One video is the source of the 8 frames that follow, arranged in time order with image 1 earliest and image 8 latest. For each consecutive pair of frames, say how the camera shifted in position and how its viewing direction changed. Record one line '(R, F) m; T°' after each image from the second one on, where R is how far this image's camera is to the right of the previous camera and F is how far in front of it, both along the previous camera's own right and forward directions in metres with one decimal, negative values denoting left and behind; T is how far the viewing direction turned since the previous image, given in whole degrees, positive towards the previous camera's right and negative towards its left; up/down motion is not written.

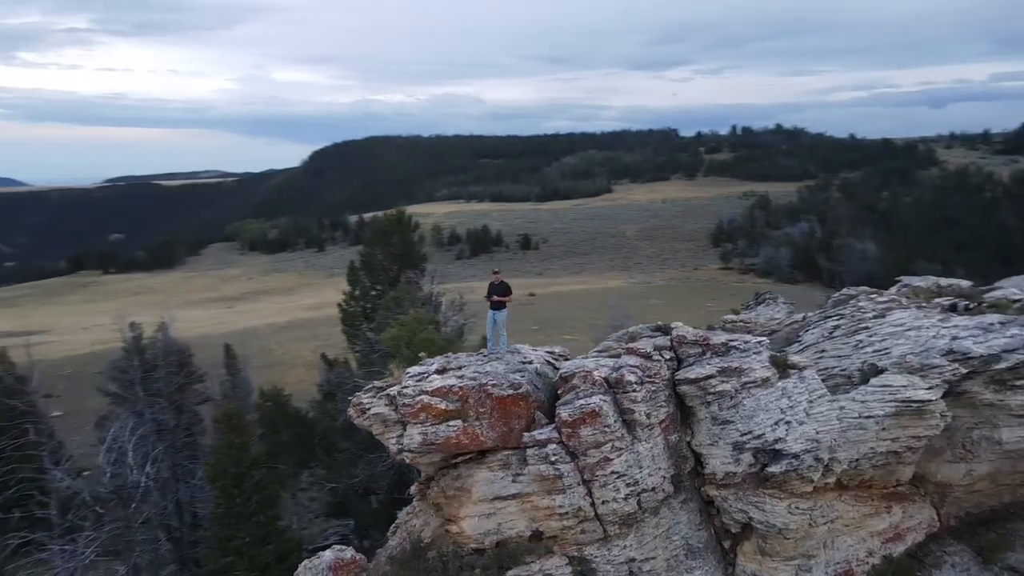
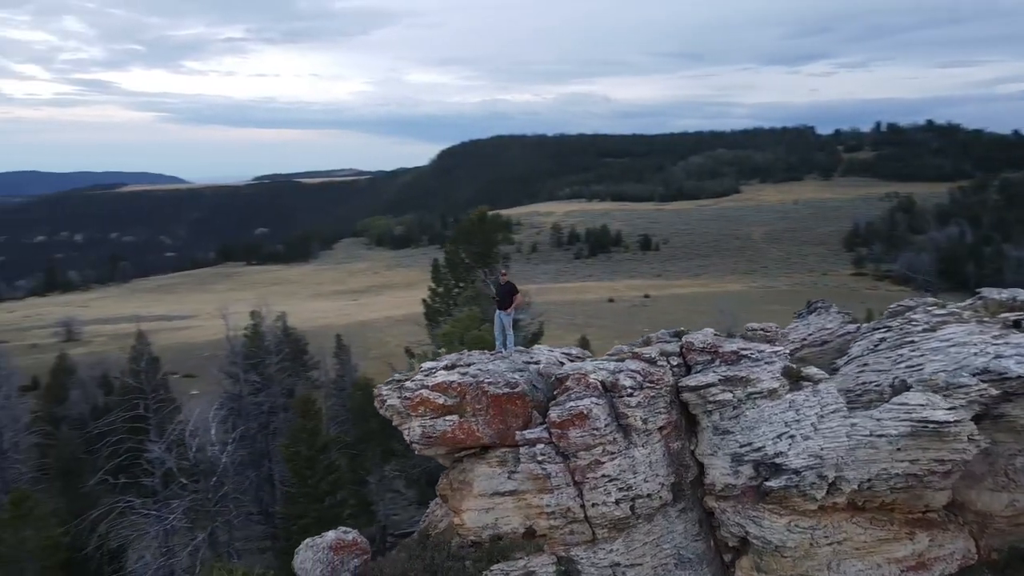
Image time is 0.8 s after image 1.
(+1.9, -0.1) m; -9°
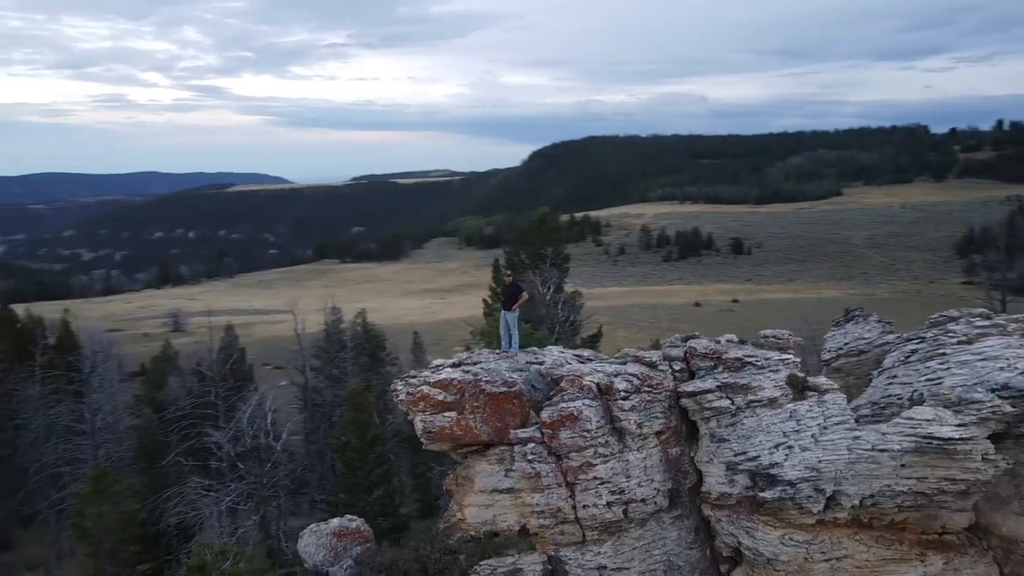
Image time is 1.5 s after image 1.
(+1.4, -0.1) m; -7°
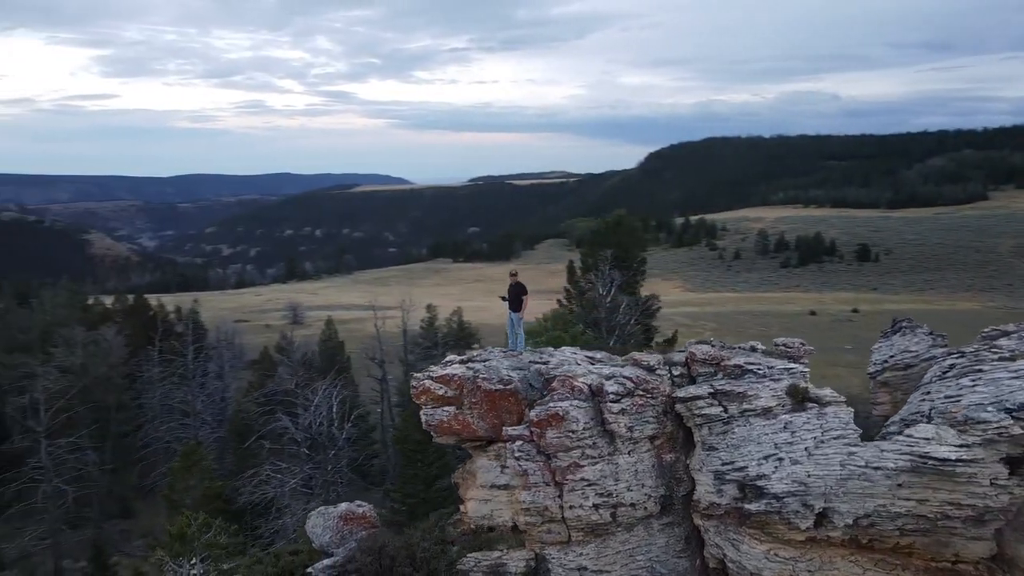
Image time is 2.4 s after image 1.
(+1.8, -0.1) m; -8°
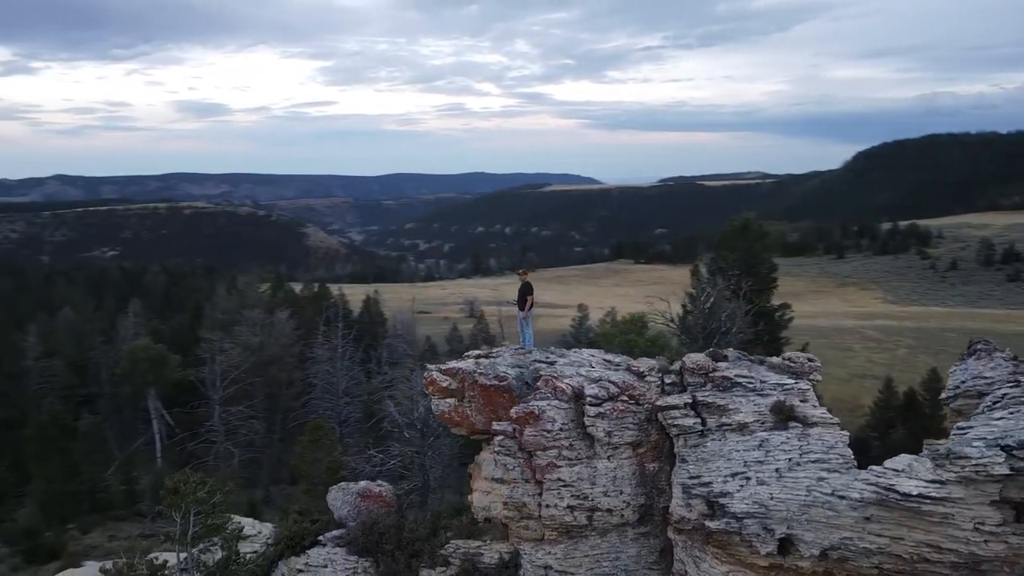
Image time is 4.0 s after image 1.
(+3.0, +0.1) m; -14°
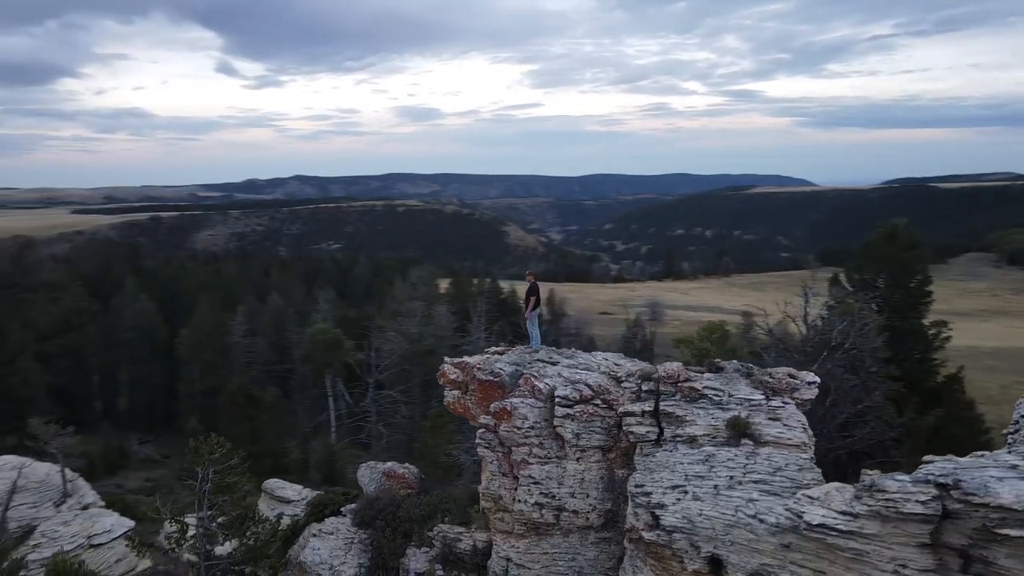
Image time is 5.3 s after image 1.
(+3.3, 0.0) m; -15°
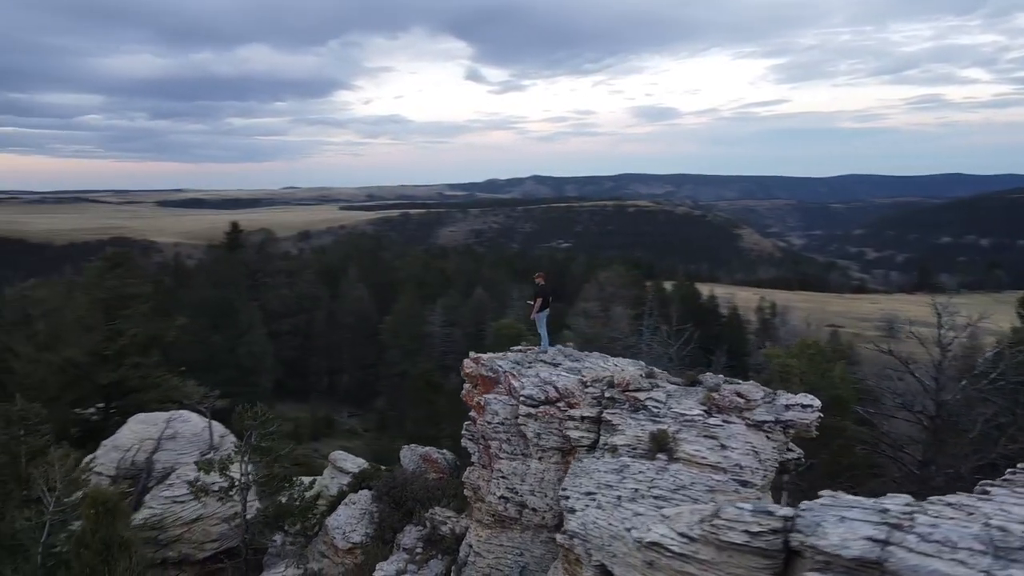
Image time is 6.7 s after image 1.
(+4.0, +0.1) m; -17°
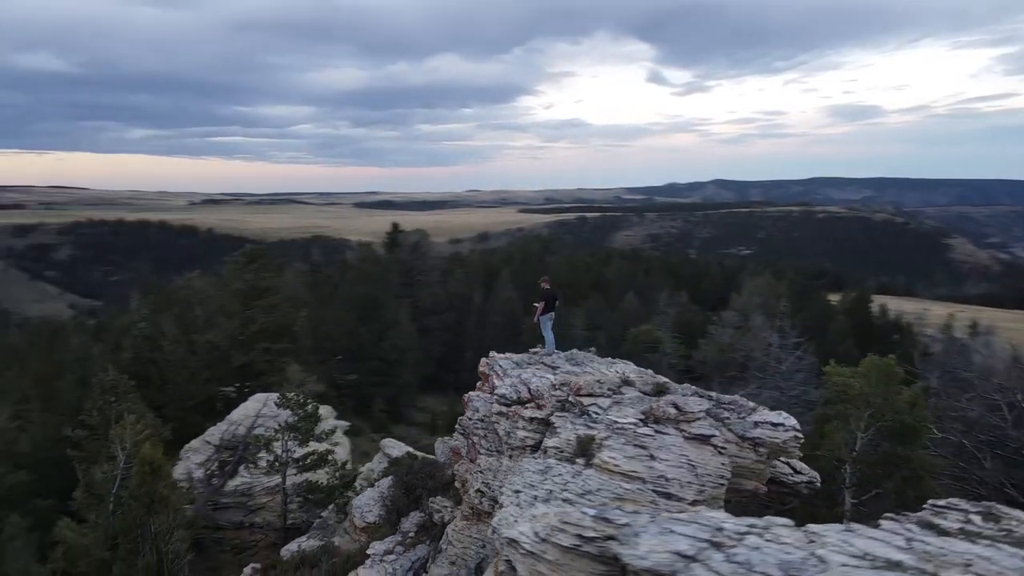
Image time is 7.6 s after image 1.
(+3.2, -0.1) m; -13°
